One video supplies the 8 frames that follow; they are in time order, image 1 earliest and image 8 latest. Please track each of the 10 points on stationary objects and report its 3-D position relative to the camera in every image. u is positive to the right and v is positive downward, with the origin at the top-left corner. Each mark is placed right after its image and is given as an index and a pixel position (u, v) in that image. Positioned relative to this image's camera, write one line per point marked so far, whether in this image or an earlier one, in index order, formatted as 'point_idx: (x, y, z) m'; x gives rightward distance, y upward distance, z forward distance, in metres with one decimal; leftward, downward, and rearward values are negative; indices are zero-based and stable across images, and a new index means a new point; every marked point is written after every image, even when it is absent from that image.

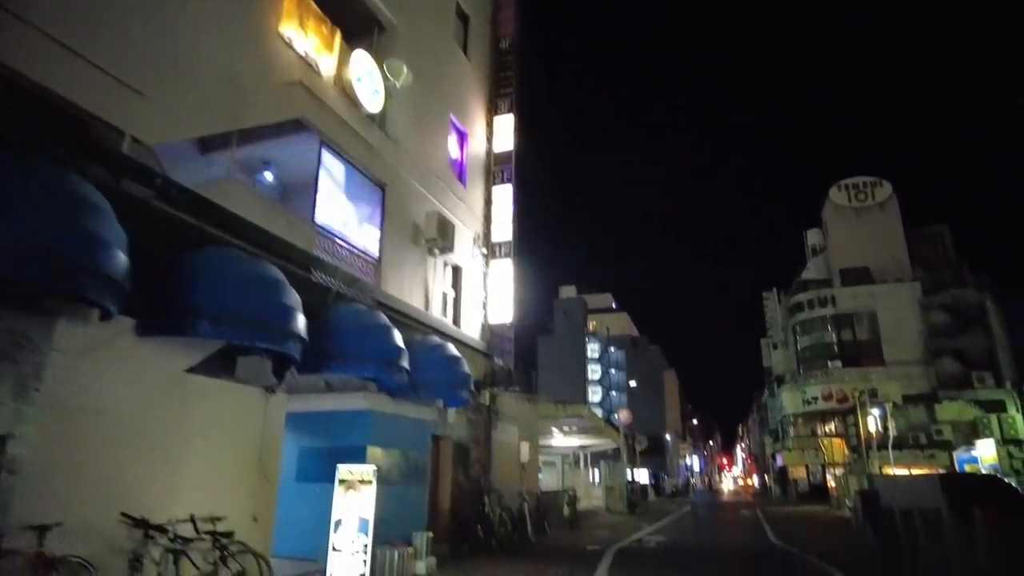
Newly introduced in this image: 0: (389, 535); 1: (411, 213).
0: (-2.8, -5.5, +14.4) m
1: (-2.7, +2.0, +16.8) m
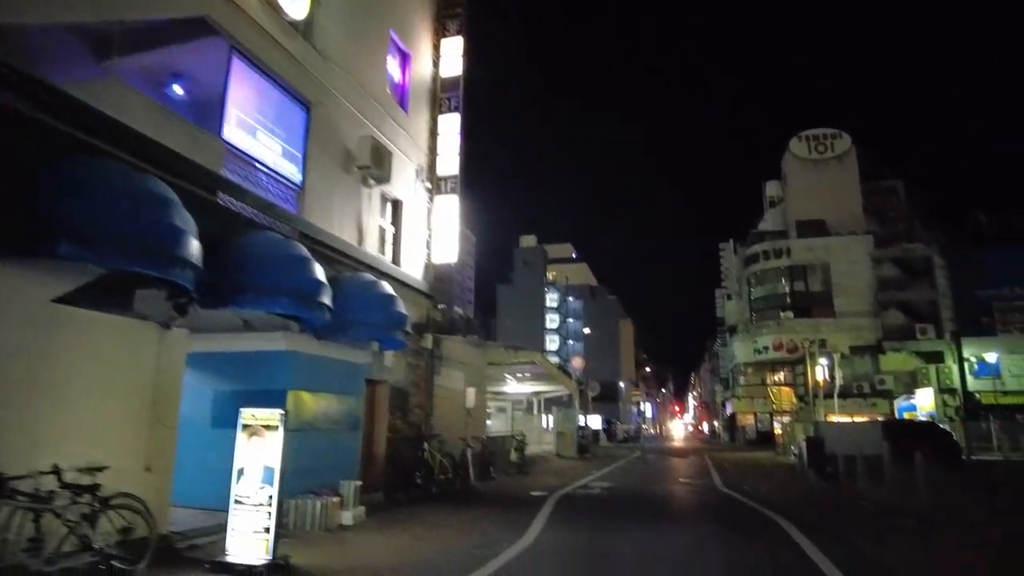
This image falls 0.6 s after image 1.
0: (-4.1, -4.1, +13.5) m
1: (-4.0, +3.6, +15.3) m
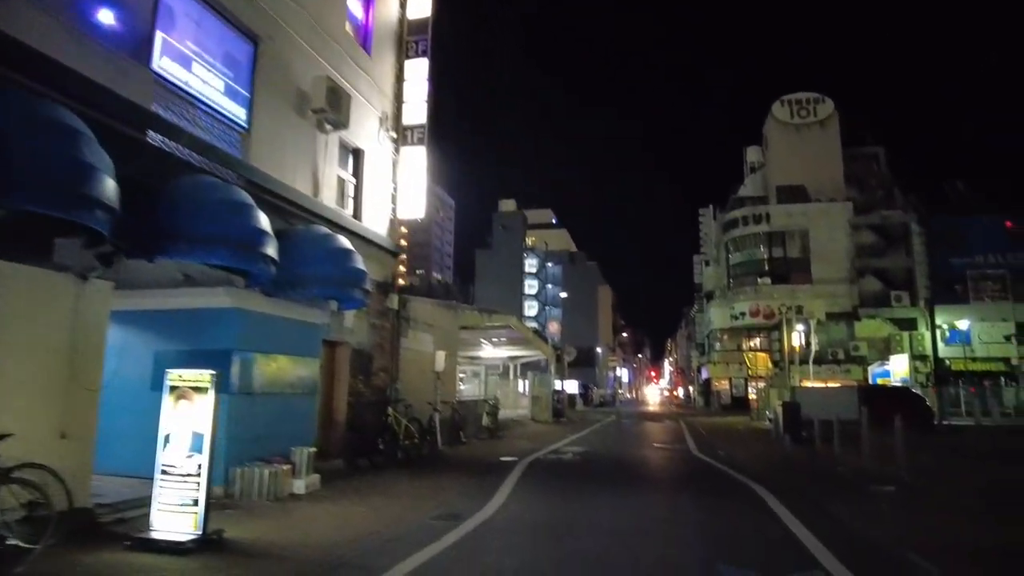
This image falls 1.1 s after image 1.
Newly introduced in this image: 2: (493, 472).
0: (-4.8, -3.2, +12.6) m
1: (-4.7, +4.6, +14.0) m
2: (-0.5, -4.7, +16.5) m
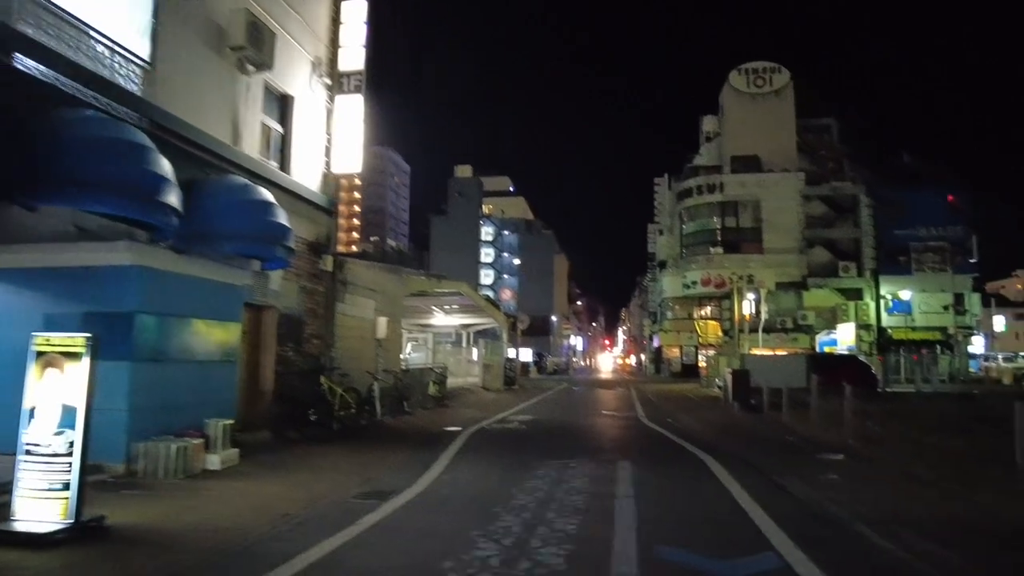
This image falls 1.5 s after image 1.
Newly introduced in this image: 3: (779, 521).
0: (-5.9, -2.4, +11.5) m
1: (-5.8, +5.4, +12.5) m
2: (-2.0, -3.8, +15.7) m
3: (+3.7, -3.2, +9.0) m
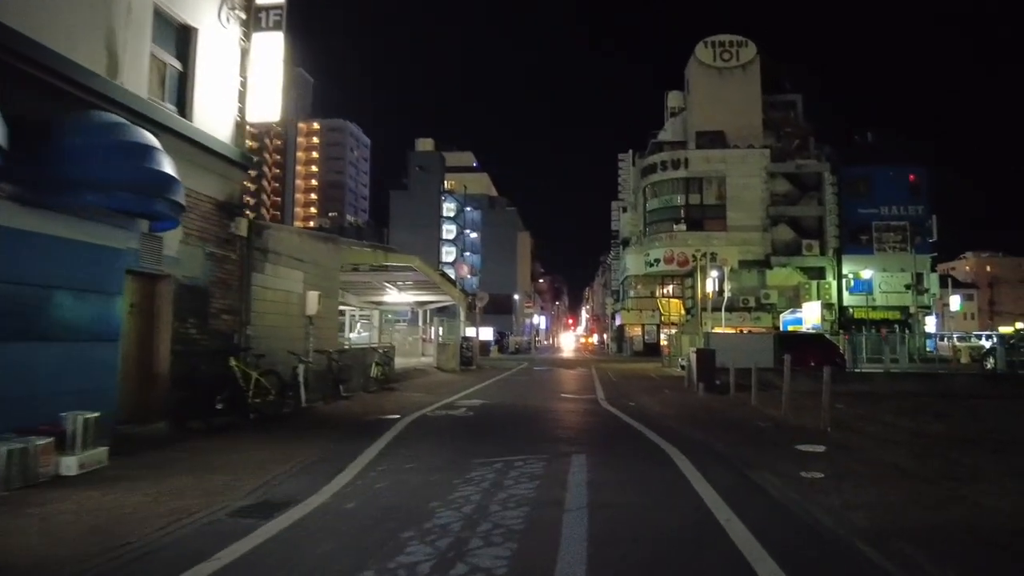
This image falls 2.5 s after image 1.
0: (-6.9, -1.8, +9.3) m
1: (-6.8, +6.0, +10.1) m
2: (-3.2, -3.1, +13.8) m
3: (+2.8, -2.8, +7.3) m
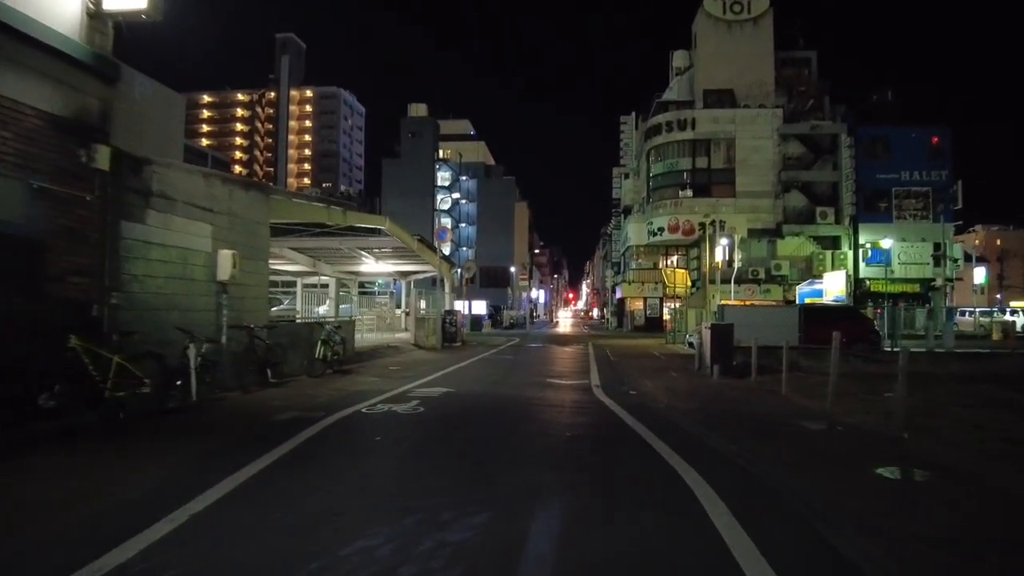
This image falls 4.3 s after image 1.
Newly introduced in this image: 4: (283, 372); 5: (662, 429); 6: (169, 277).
0: (-7.6, -1.3, +5.5) m
1: (-7.5, +6.5, +6.0) m
2: (-3.8, -2.4, +10.0) m
3: (+2.1, -2.3, +3.6) m
4: (-5.6, -2.1, +16.3) m
5: (+3.0, -2.7, +13.0) m
6: (-6.4, +0.2, +12.3) m
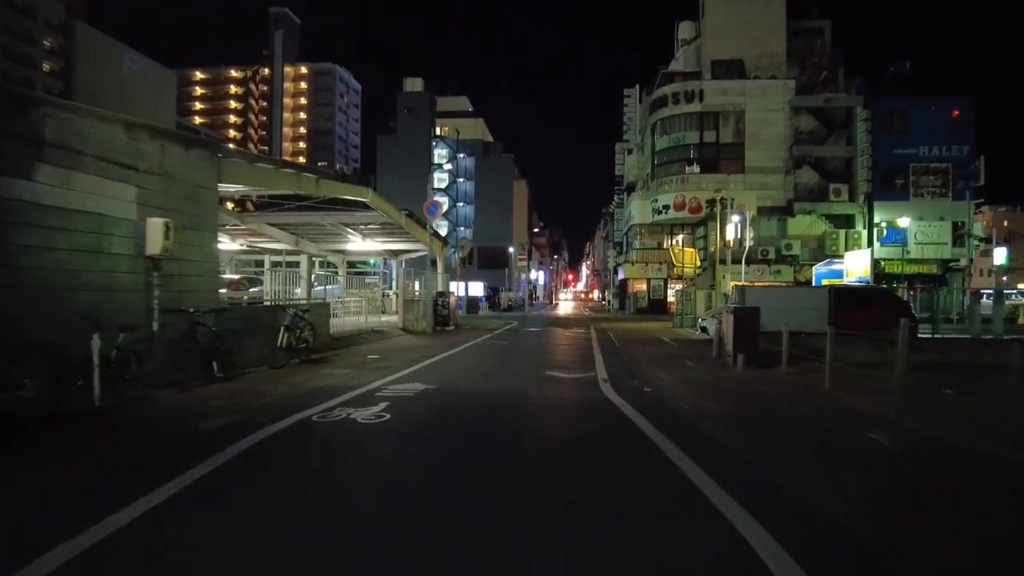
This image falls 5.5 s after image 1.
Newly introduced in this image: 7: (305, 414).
0: (-7.7, -1.1, +3.1) m
1: (-7.6, +6.7, +3.4) m
2: (-4.0, -2.1, +7.7) m
3: (+2.0, -2.2, +1.3) m
4: (-5.8, -1.6, +13.9) m
5: (+2.8, -2.3, +10.6) m
6: (-6.6, +0.6, +9.9) m
7: (-3.2, -2.0, +10.3) m
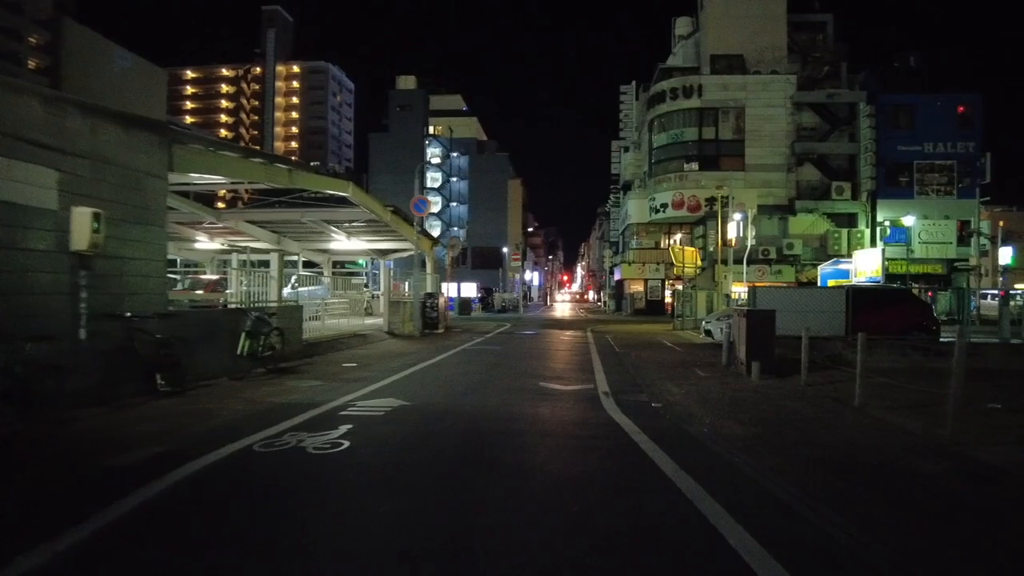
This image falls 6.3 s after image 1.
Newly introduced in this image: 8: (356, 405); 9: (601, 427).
0: (-7.8, -1.1, +1.4) m
1: (-7.7, +6.7, +1.7) m
2: (-4.2, -2.1, +6.0) m
3: (+1.9, -2.2, -0.3) m
4: (-6.0, -1.6, +12.3) m
5: (+2.6, -2.3, +9.0) m
6: (-6.7, +0.5, +8.3) m
7: (-3.3, -2.0, +8.7) m
8: (-2.6, -2.0, +11.3) m
9: (+1.4, -2.2, +10.8) m
